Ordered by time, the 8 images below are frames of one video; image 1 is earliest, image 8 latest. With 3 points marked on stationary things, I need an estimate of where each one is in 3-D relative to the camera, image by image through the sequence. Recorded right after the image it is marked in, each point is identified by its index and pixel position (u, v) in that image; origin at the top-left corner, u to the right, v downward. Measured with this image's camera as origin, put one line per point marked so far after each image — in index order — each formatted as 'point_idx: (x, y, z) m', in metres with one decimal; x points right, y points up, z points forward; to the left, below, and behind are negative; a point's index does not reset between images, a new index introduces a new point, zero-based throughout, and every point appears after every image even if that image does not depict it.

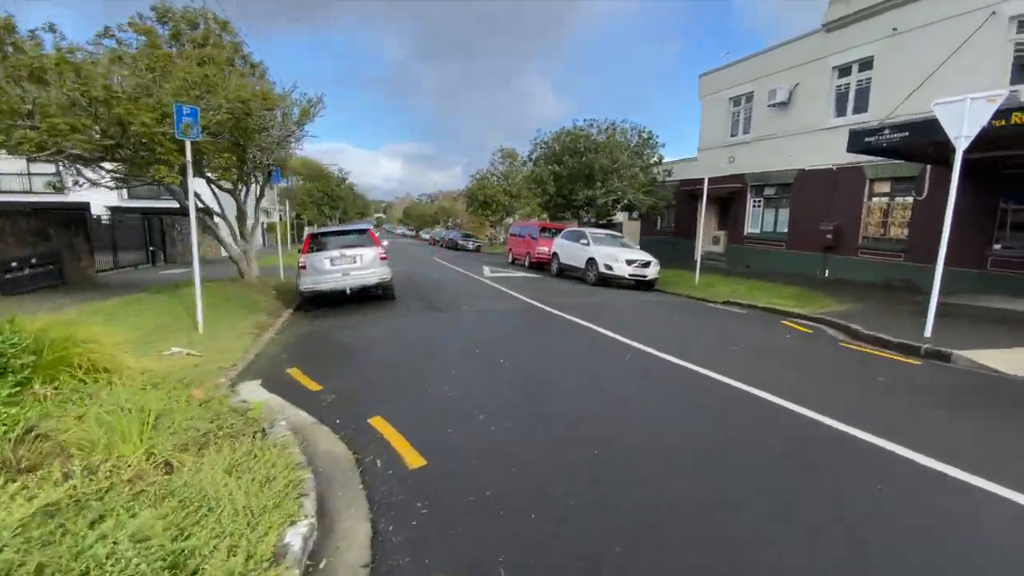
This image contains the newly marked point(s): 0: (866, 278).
0: (+11.8, +0.3, +15.8) m
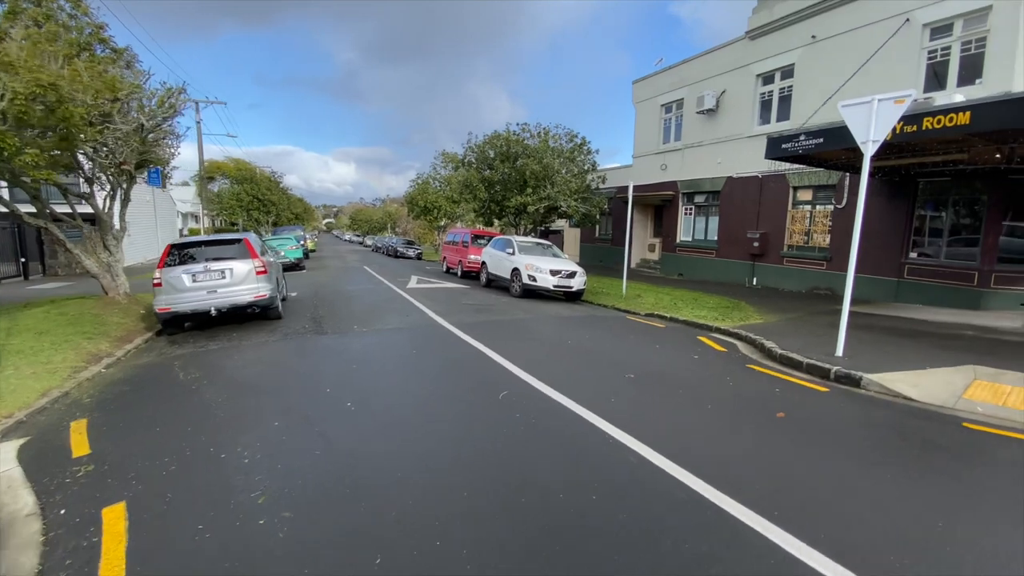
0: (+9.2, +0.1, +15.6) m
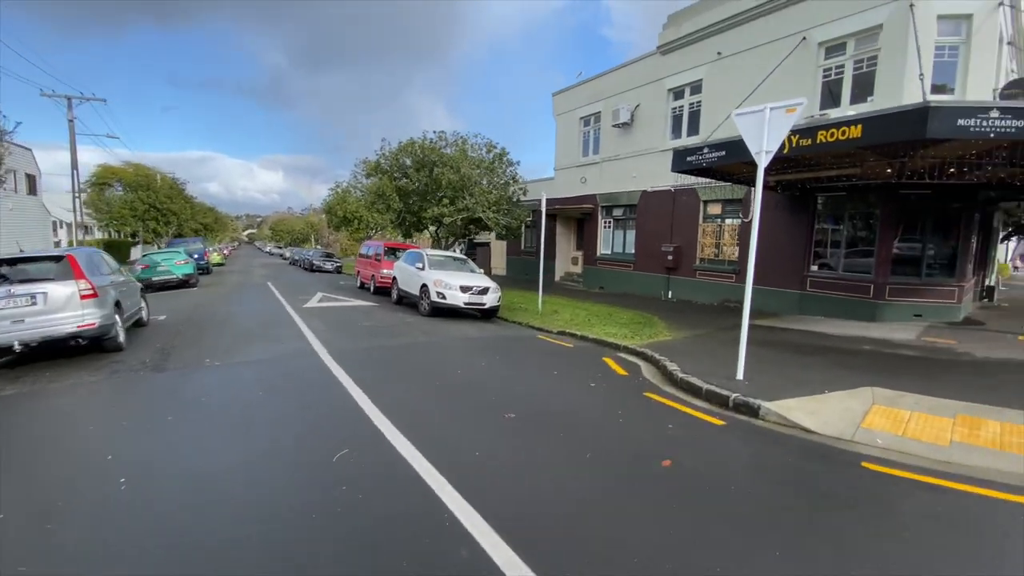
0: (+6.4, -0.4, +15.7) m
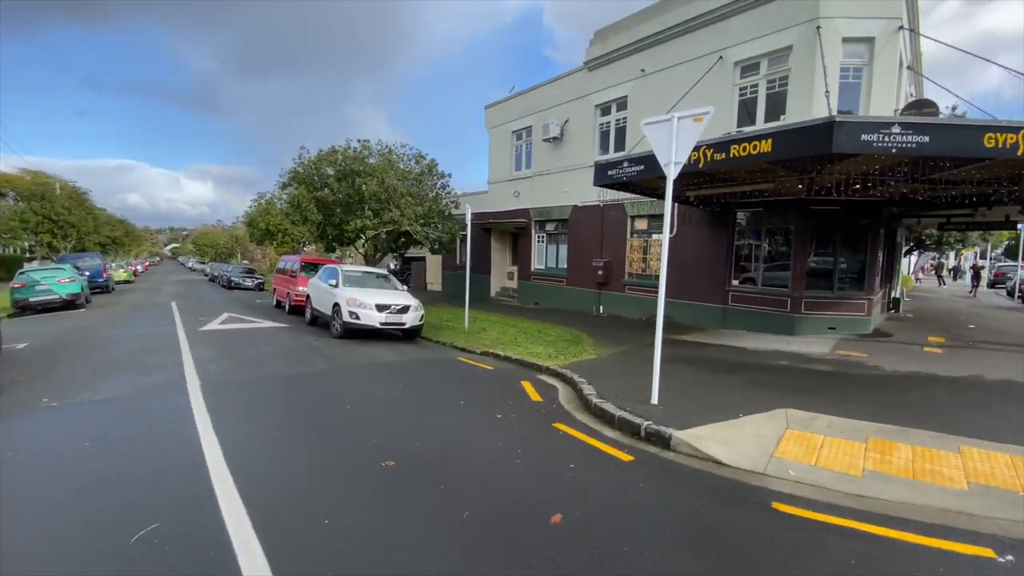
0: (+4.0, -0.9, +15.5) m
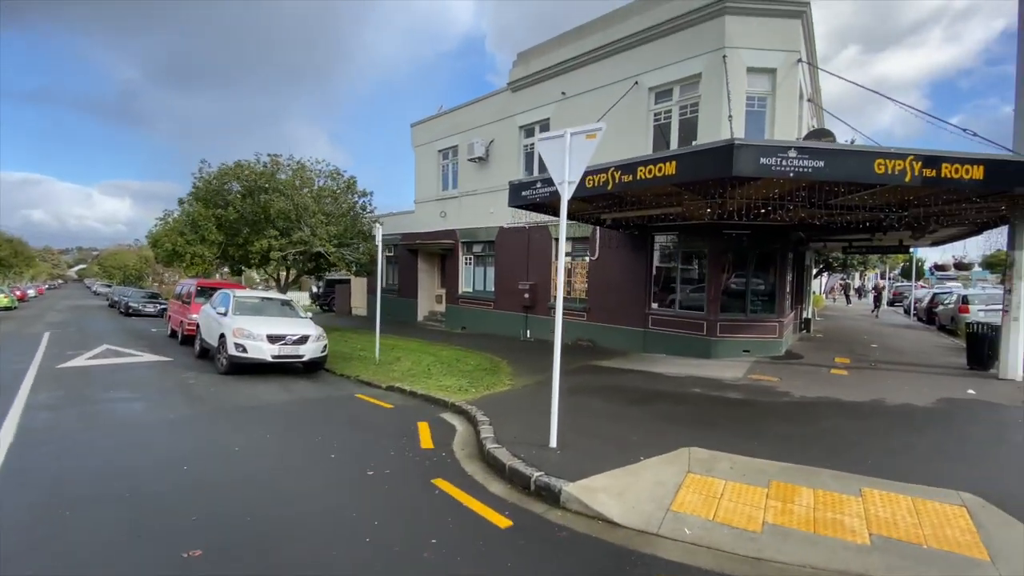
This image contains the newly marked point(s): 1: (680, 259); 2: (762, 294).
0: (+1.6, -1.6, +15.1) m
1: (+4.4, +0.8, +12.5) m
2: (+6.3, -0.2, +12.0) m
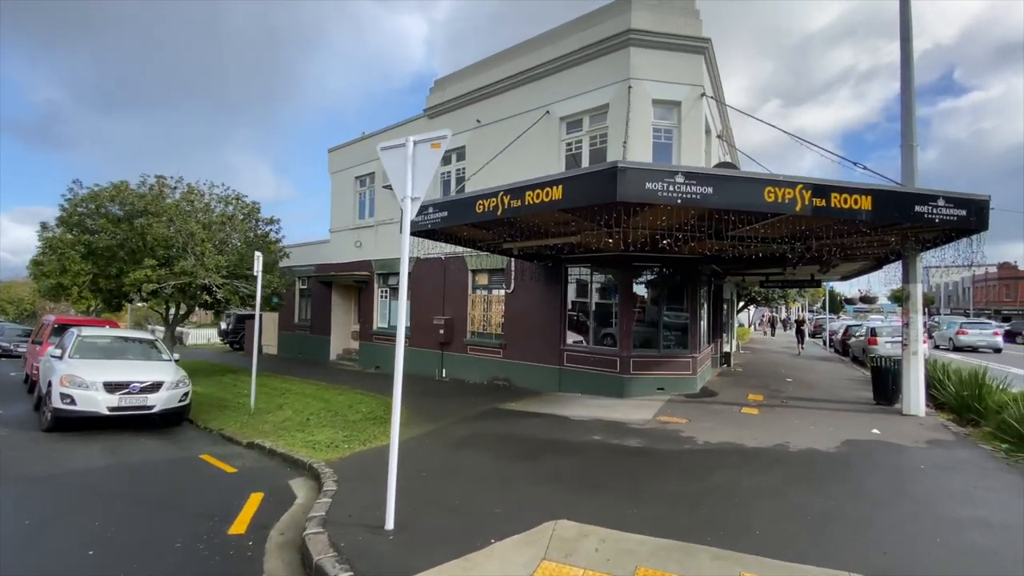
0: (-1.1, -2.6, +14.0) m
1: (+2.0, -0.1, +11.9) m
2: (+4.0, -1.0, +11.6) m
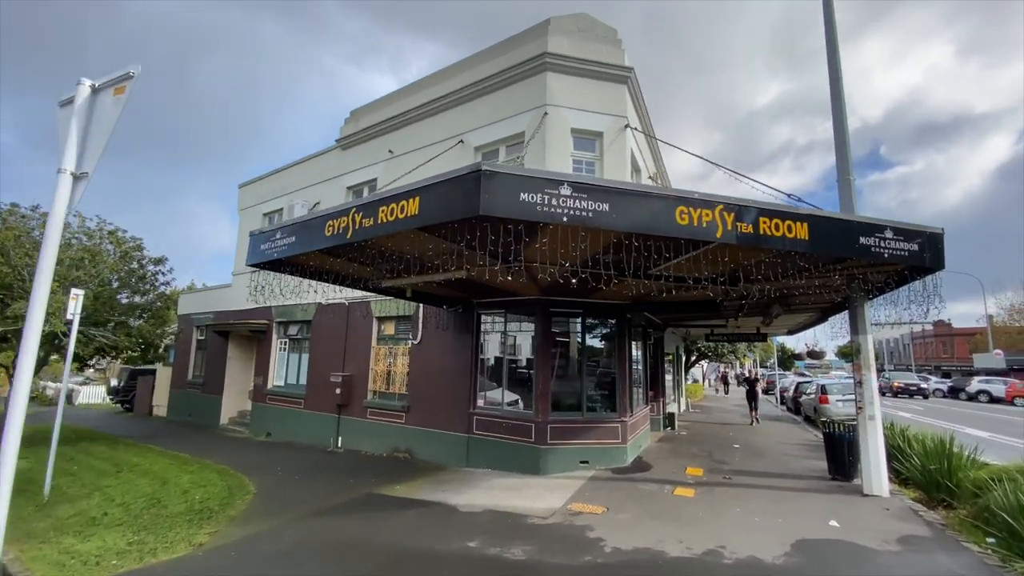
0: (-3.4, -3.9, +11.7) m
1: (-0.1, -1.2, +10.1) m
2: (+1.9, -2.1, +9.8) m
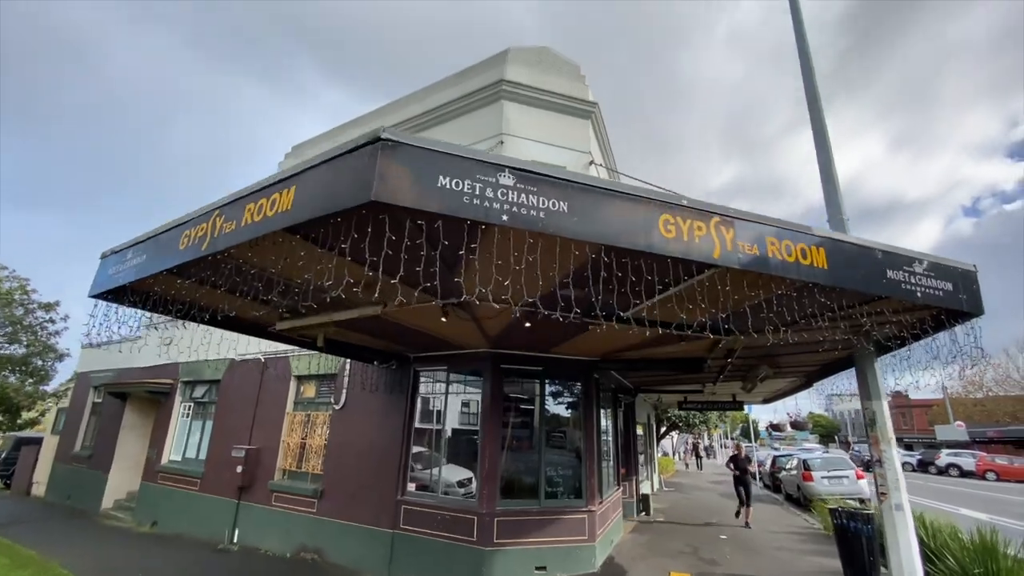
0: (-4.5, -4.9, +9.2) m
1: (-1.1, -2.1, +8.2) m
2: (+0.9, -3.0, +7.9) m
